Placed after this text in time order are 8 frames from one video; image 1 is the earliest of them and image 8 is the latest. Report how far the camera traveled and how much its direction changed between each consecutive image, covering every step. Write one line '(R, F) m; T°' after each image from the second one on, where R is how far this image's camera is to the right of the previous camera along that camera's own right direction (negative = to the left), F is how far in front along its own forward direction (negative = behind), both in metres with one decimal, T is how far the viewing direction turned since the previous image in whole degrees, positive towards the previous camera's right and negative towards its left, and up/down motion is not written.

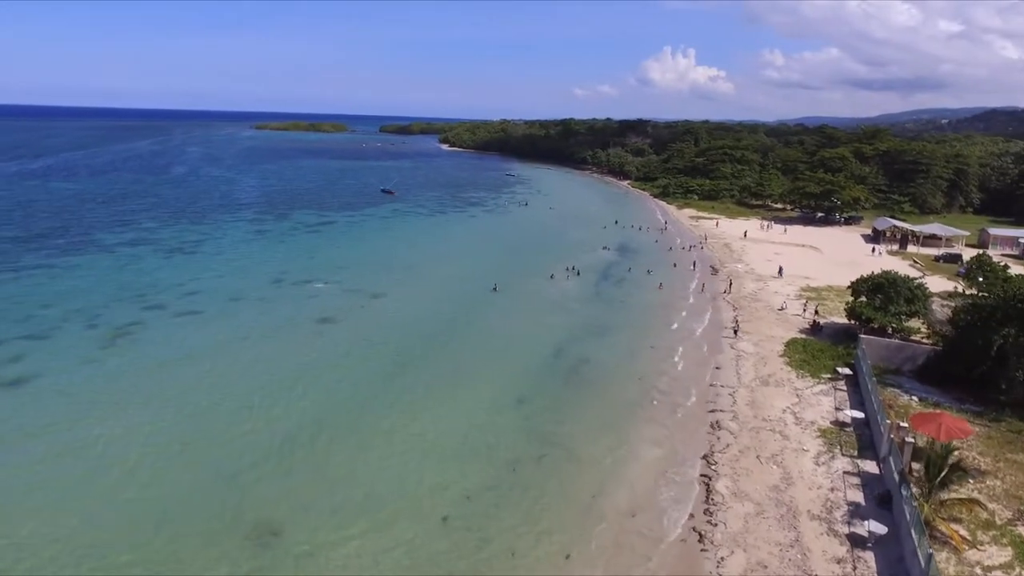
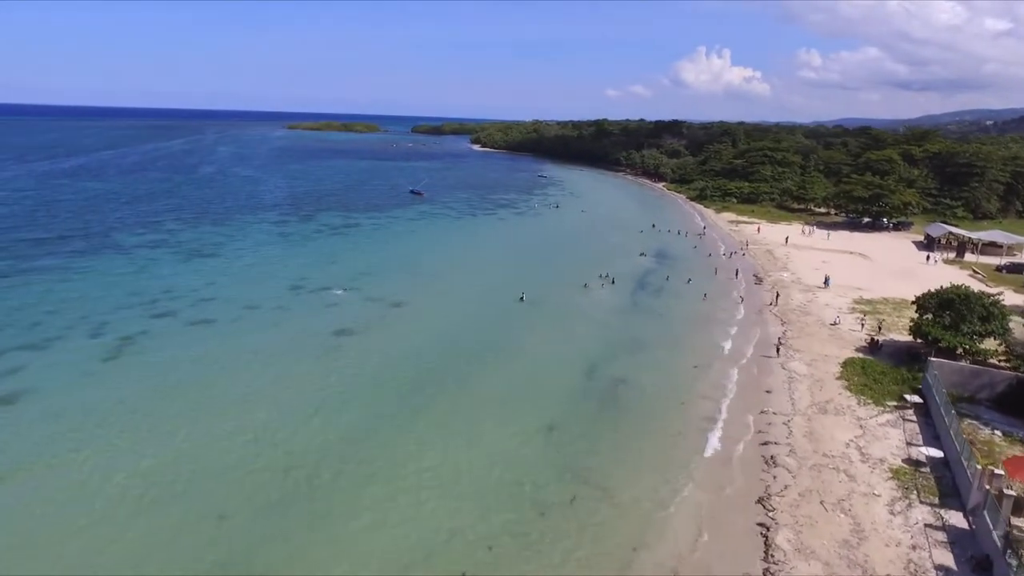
(0.0, +2.5) m; -2°
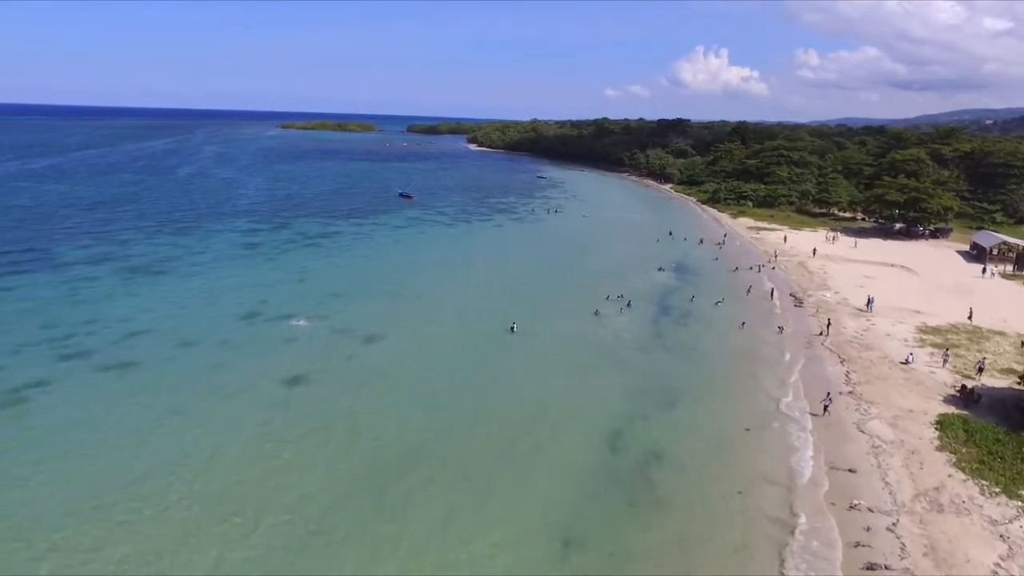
(0.0, +7.0) m; 0°
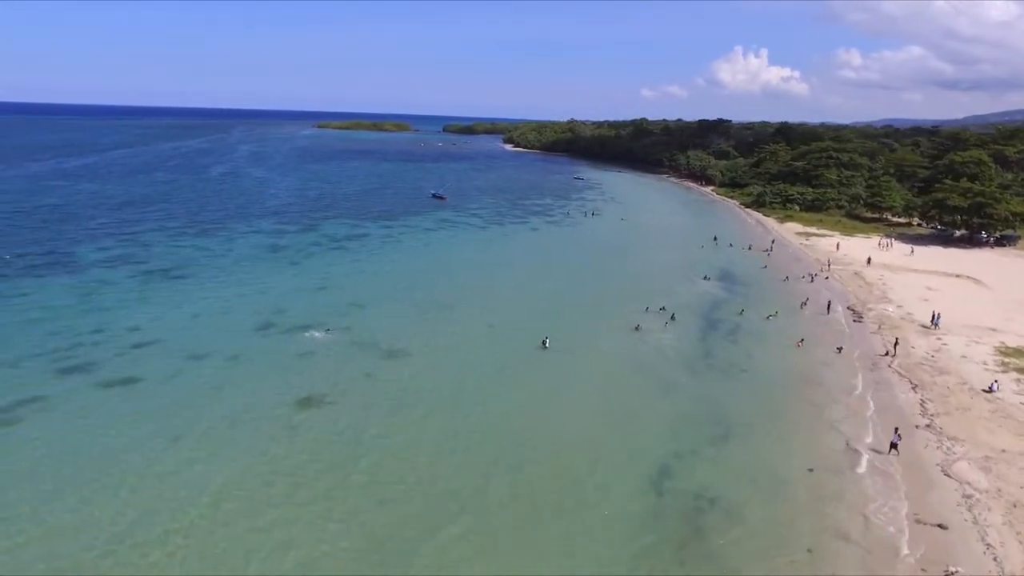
(0.0, +2.7) m; -3°
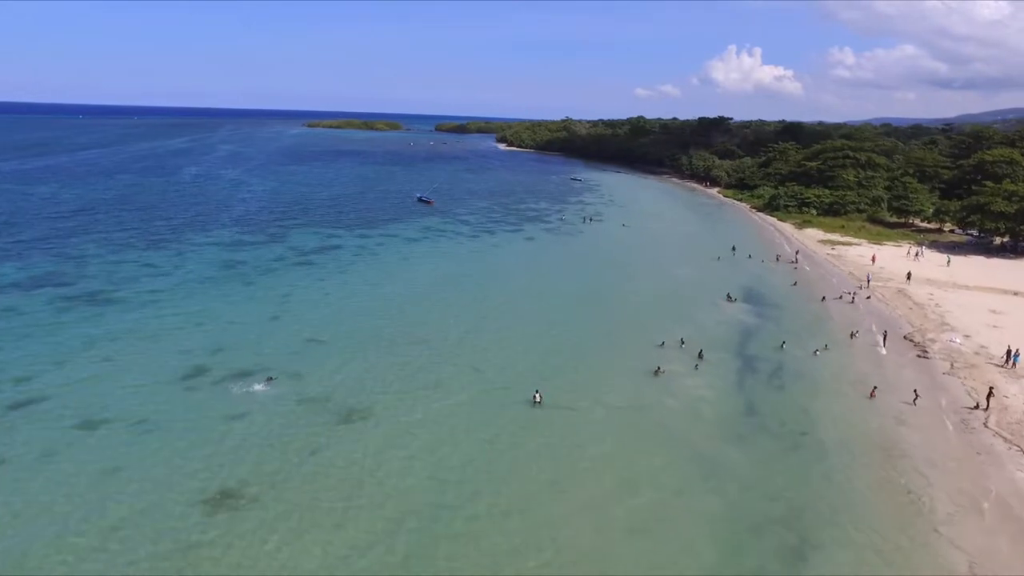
(+0.1, +6.7) m; 0°
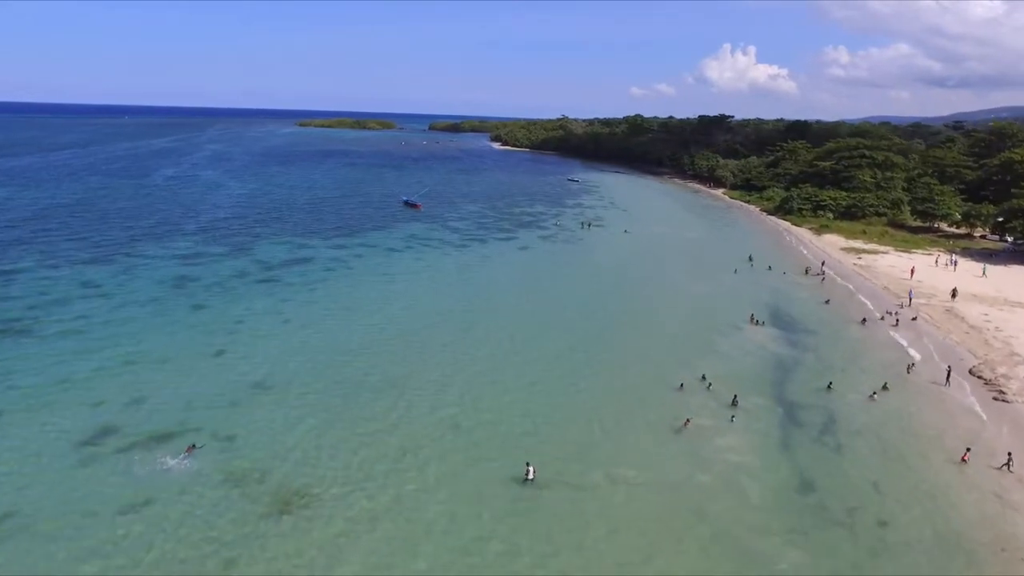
(+0.2, +5.5) m; 0°
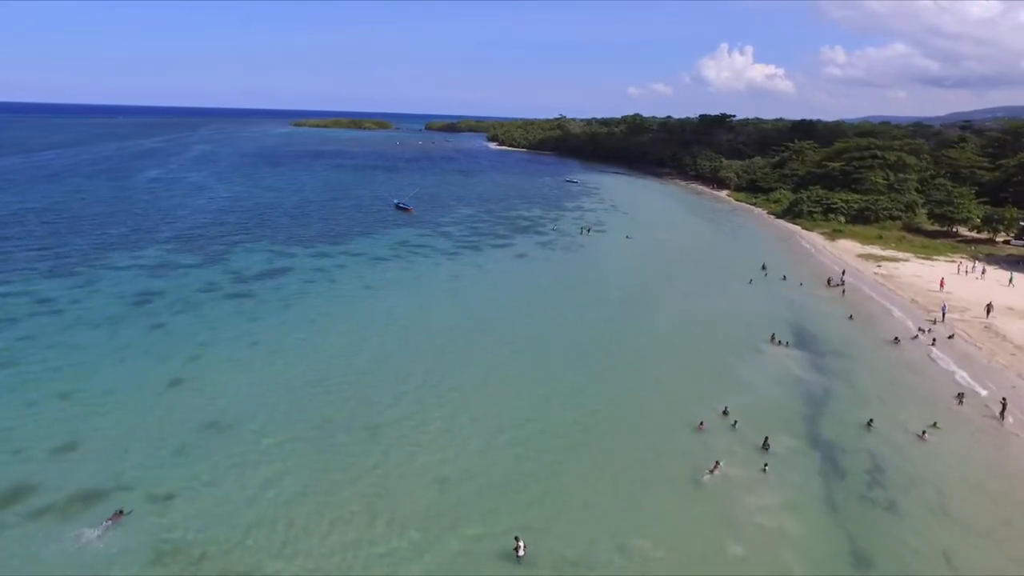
(+0.1, +3.4) m; 0°
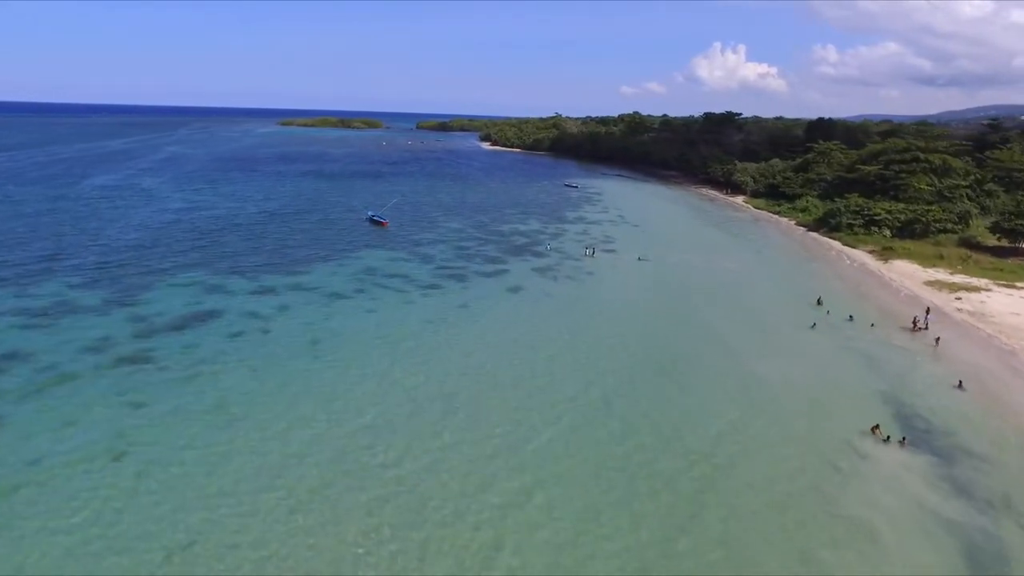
(+0.1, +9.6) m; 0°
